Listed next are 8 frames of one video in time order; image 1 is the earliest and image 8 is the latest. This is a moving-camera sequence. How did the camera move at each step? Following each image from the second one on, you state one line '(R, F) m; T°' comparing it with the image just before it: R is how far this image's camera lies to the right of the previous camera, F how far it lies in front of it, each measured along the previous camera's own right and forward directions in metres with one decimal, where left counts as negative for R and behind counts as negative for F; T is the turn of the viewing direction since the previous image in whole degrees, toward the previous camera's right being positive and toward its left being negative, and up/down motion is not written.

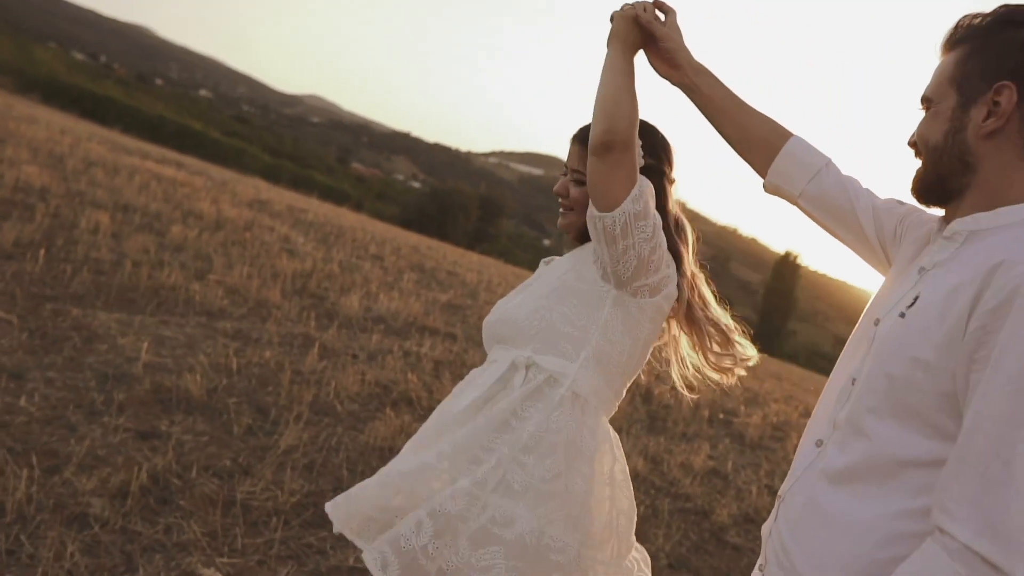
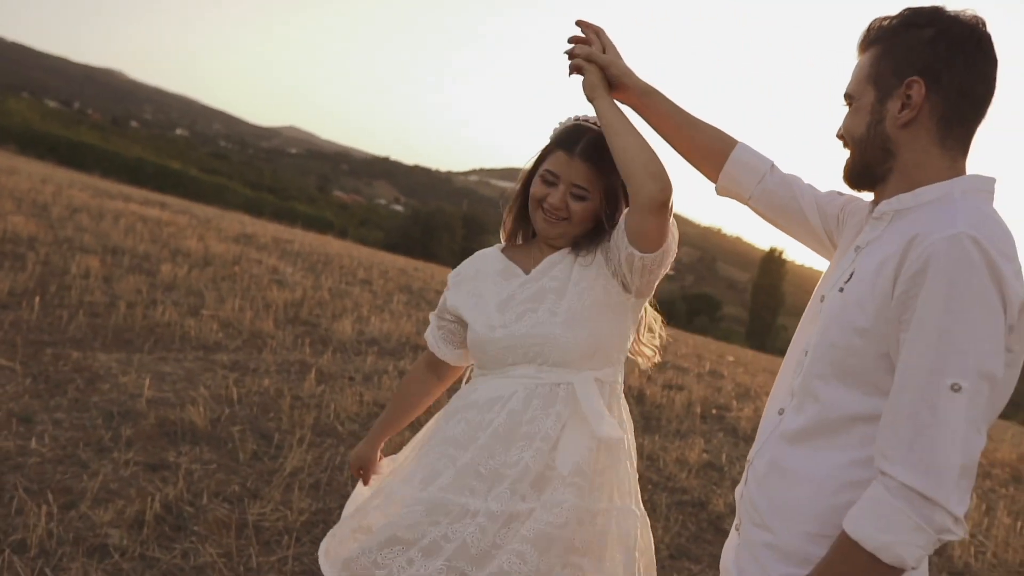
(0.0, -0.2) m; +1°
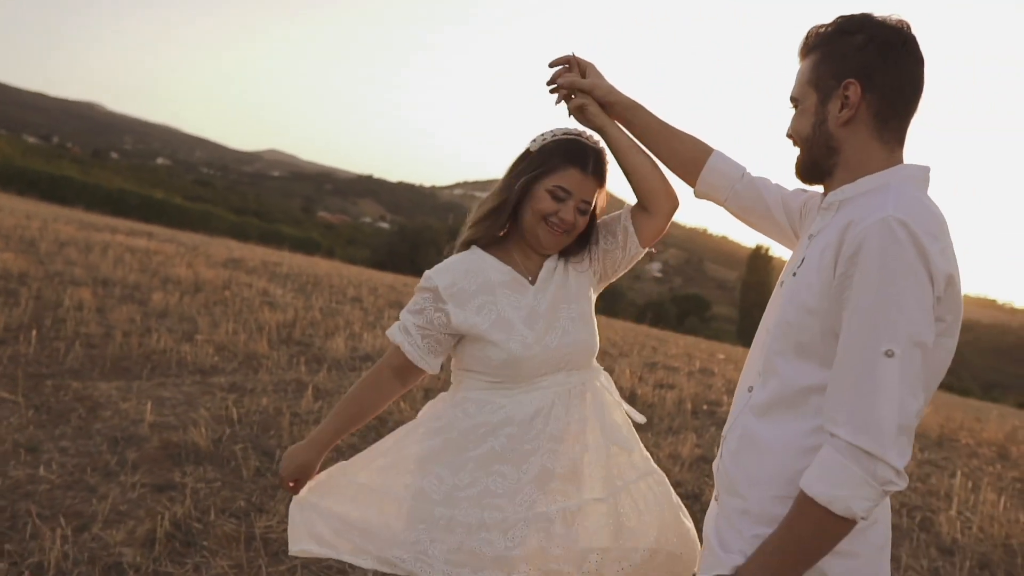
(0.0, -0.1) m; +1°
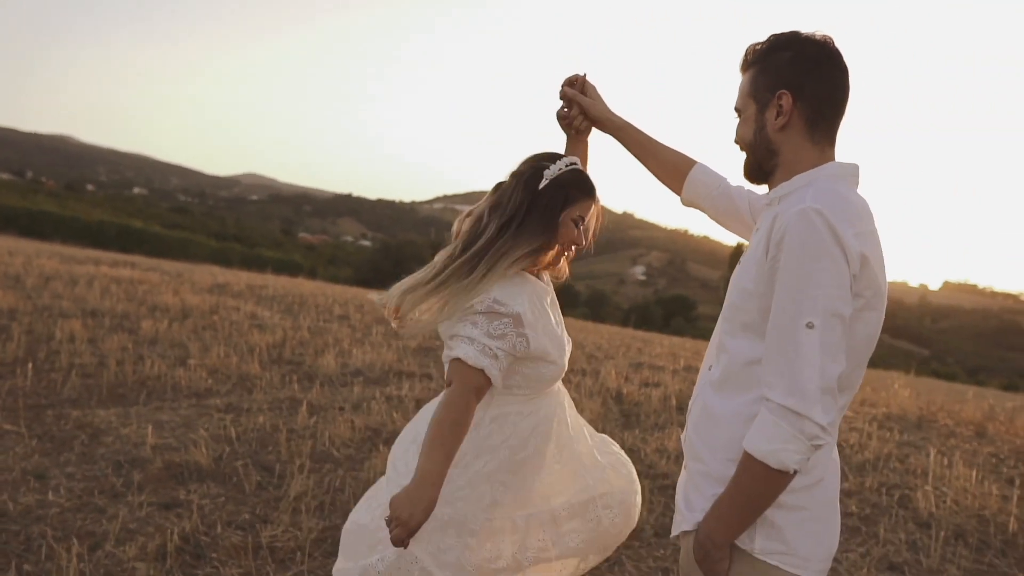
(0.0, -0.2) m; +1°
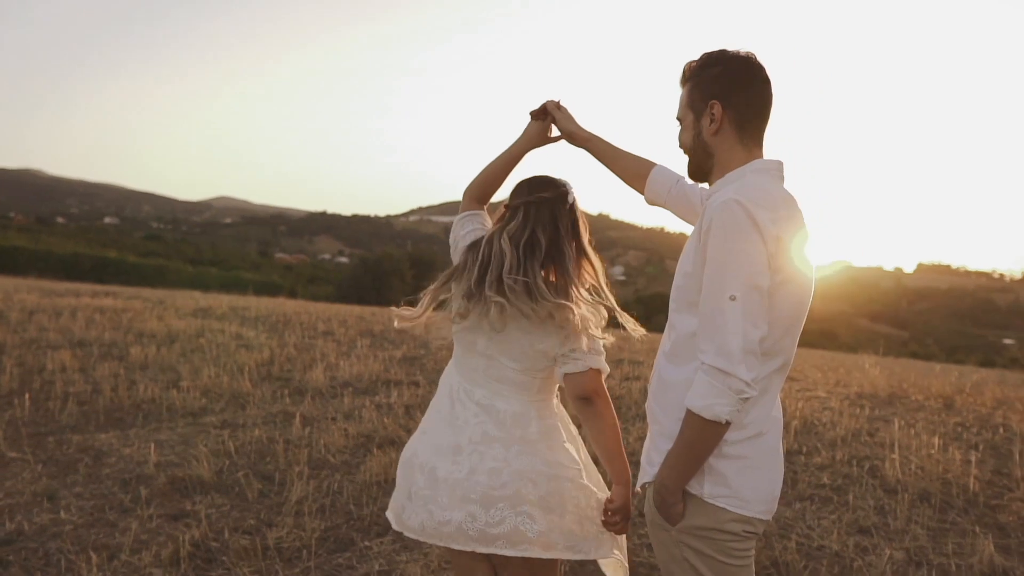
(0.0, -0.3) m; +1°
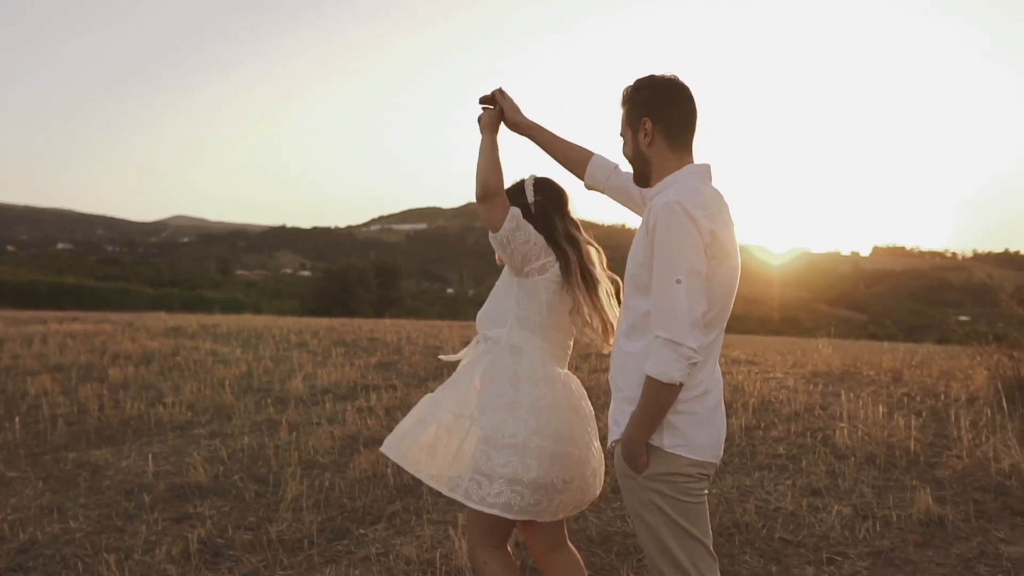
(0.0, -0.4) m; +3°
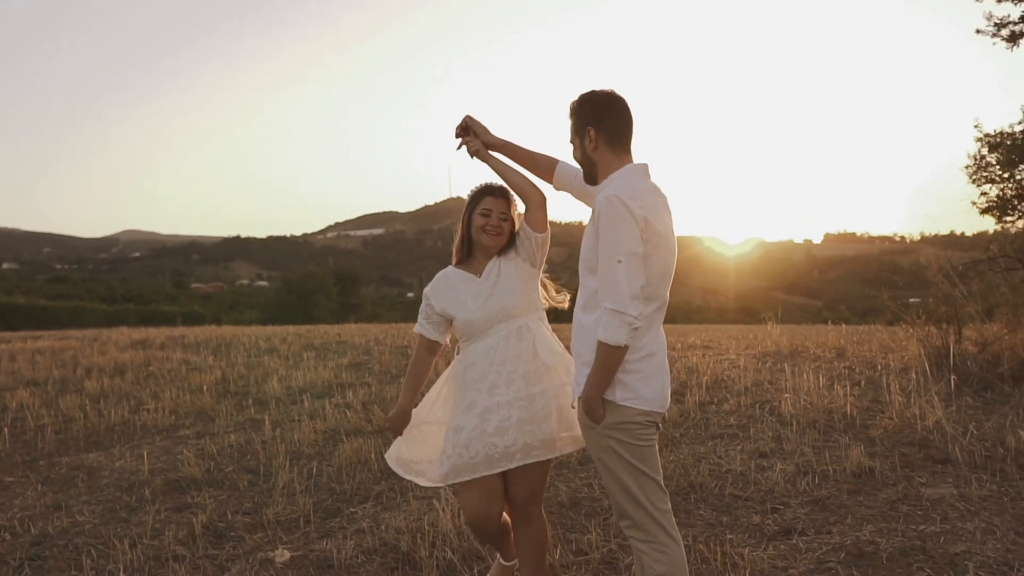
(-0.1, -0.5) m; +3°
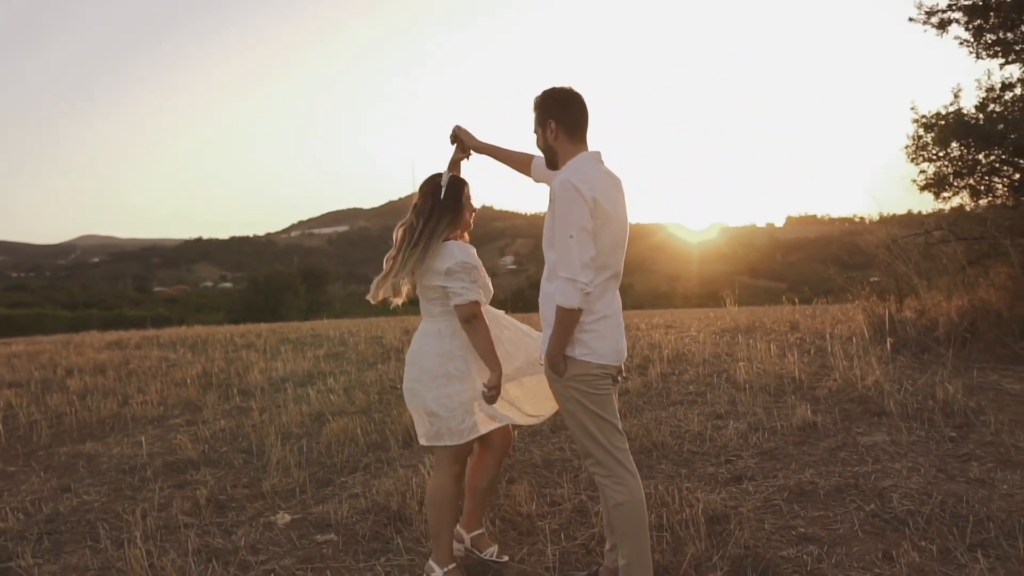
(0.0, -0.5) m; +2°
